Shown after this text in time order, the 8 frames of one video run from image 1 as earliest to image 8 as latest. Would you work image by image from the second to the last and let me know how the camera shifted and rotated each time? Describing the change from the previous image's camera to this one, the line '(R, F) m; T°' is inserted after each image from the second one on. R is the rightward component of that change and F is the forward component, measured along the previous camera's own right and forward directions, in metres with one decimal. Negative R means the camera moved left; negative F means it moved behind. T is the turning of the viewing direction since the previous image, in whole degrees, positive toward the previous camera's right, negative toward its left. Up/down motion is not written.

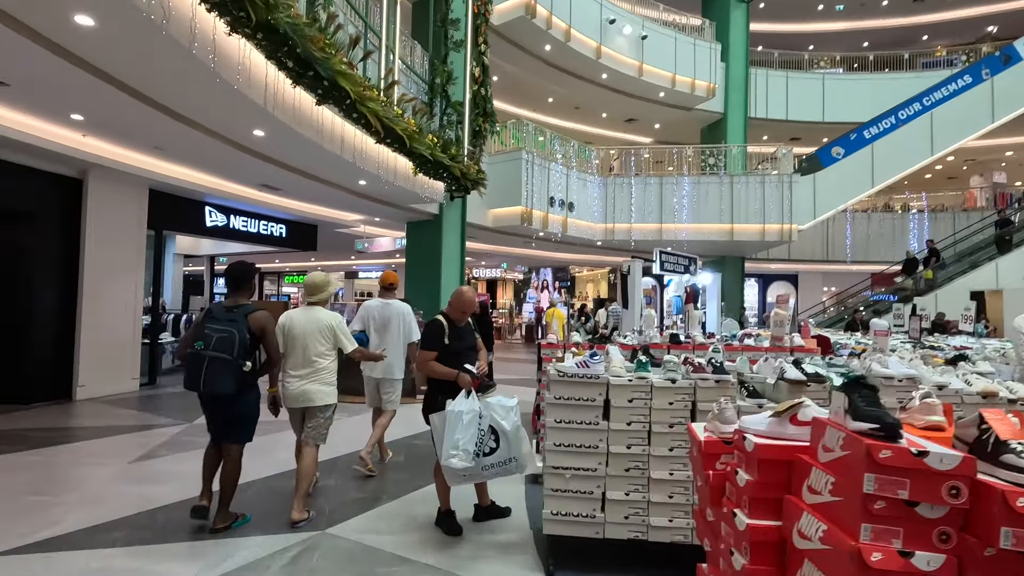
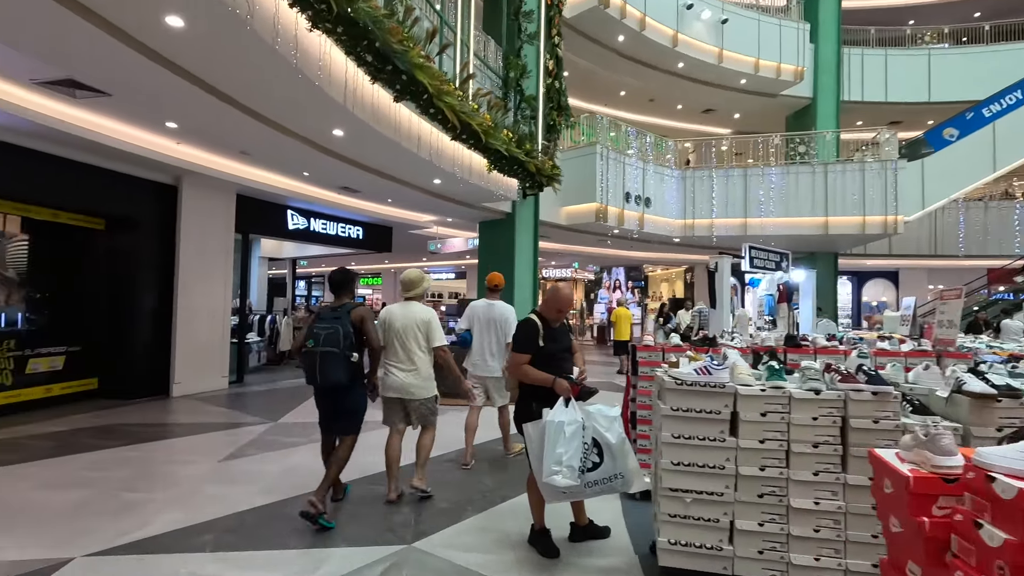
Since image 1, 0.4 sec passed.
(-0.2, +0.3) m; -7°
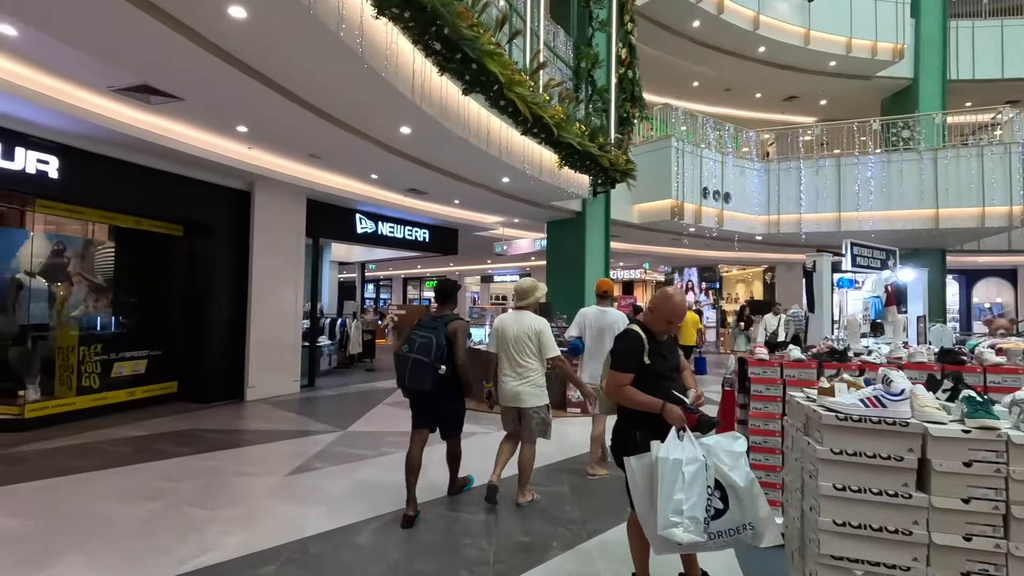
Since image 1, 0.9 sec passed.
(-0.1, +0.4) m; -7°
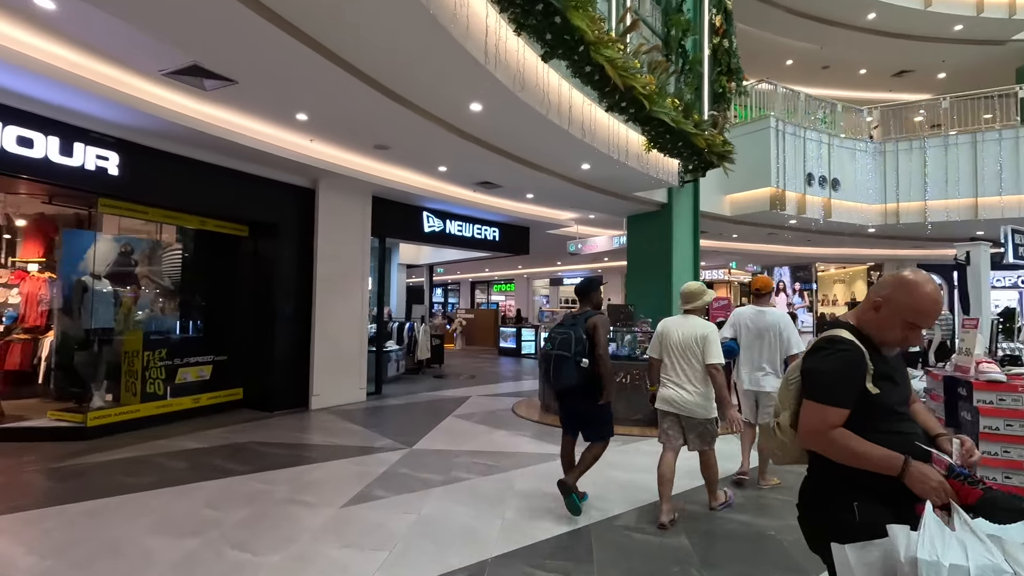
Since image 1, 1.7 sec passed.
(-0.2, +0.7) m; -7°
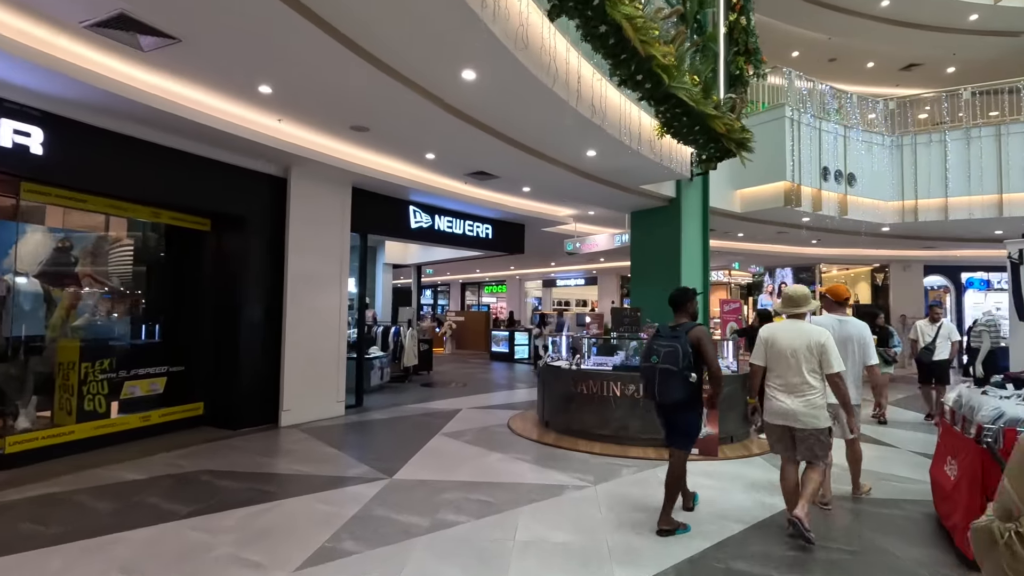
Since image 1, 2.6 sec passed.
(-0.1, +0.7) m; +1°
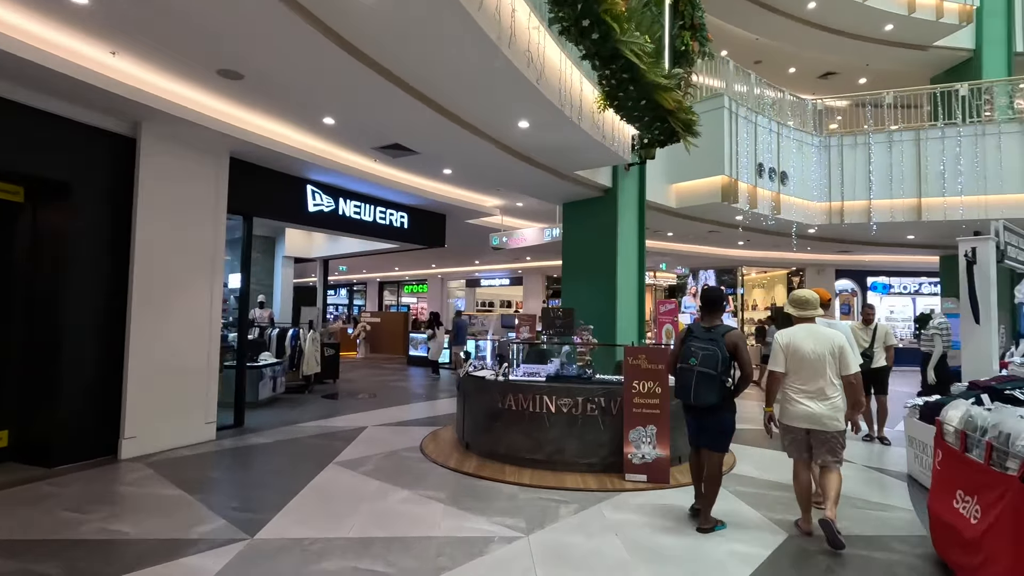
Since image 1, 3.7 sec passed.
(+0.1, +1.0) m; +8°
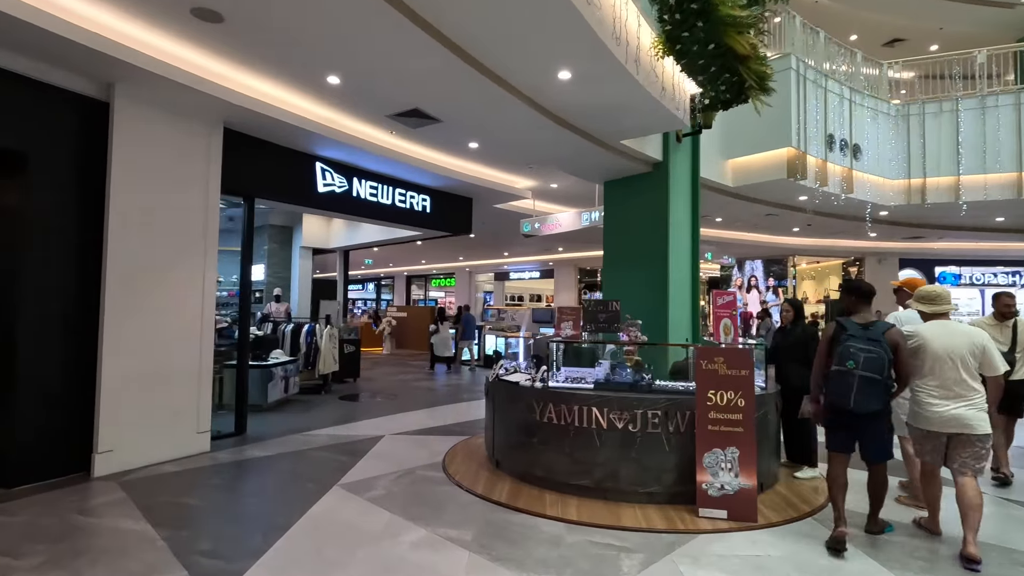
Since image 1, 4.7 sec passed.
(-0.1, +0.9) m; -3°
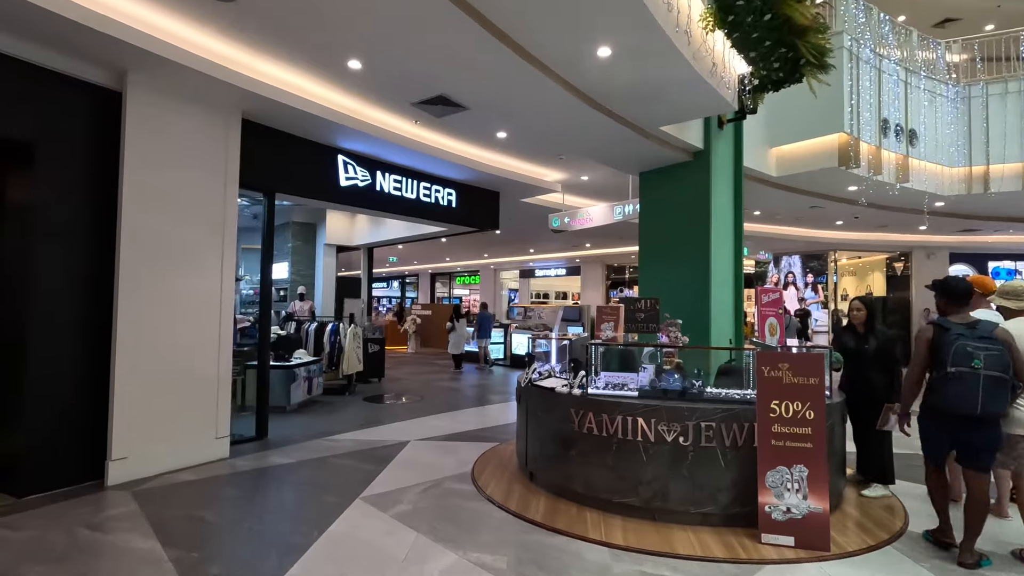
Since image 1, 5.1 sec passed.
(-0.1, +0.3) m; -2°
